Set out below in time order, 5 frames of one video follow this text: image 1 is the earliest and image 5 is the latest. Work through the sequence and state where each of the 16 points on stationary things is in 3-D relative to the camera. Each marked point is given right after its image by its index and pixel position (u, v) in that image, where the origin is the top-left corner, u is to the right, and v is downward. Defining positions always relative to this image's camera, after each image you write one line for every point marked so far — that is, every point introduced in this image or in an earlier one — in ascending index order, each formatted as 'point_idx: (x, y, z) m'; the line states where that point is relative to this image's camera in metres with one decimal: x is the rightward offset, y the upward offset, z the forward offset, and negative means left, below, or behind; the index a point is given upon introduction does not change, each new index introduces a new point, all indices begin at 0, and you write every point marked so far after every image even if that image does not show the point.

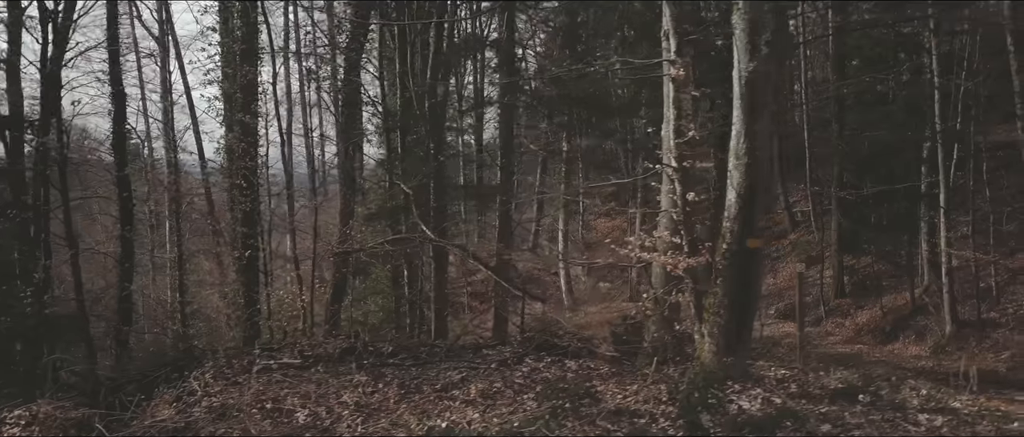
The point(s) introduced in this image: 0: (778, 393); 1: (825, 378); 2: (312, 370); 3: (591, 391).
0: (+2.4, -1.6, +6.1) m
1: (+3.4, -1.7, +7.3) m
2: (-2.0, -1.6, +6.9) m
3: (+0.8, -1.6, +6.4) m
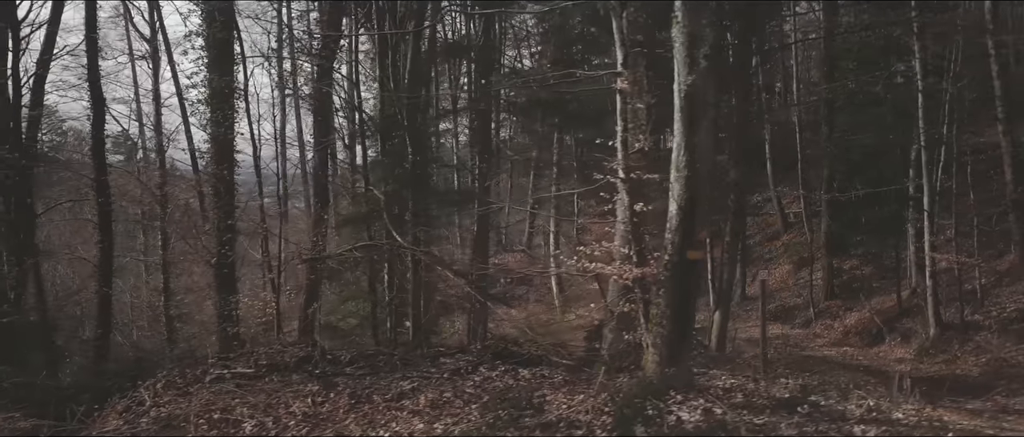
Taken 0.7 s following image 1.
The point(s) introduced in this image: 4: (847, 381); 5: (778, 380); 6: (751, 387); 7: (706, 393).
0: (+1.9, -1.7, +6.1) m
1: (+2.9, -1.8, +7.4) m
2: (-2.5, -1.7, +7.0) m
3: (+0.3, -1.8, +6.4) m
4: (+4.5, -2.2, +9.0) m
5: (+3.2, -1.9, +8.0) m
6: (+2.5, -1.7, +7.0) m
7: (+1.8, -1.7, +6.4) m
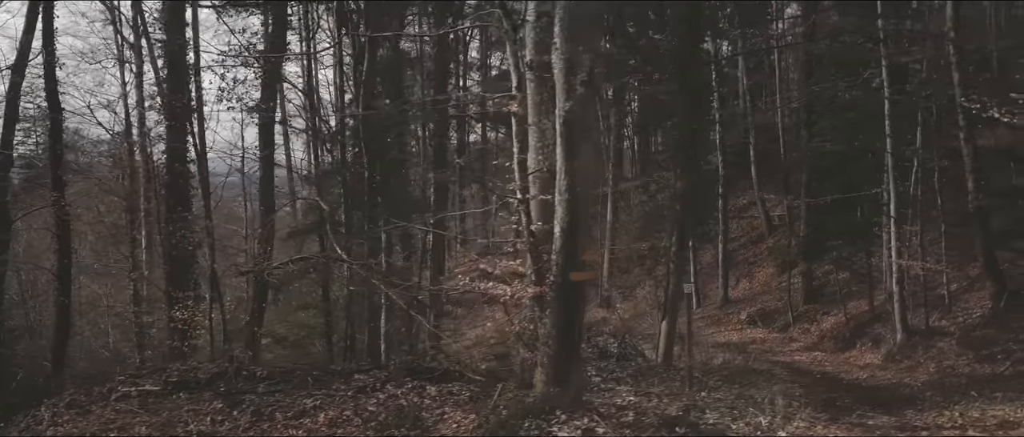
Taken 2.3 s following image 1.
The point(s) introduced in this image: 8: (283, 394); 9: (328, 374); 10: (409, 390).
0: (+0.9, -1.9, +6.2) m
1: (+1.9, -2.0, +7.5) m
2: (-3.6, -1.9, +7.1) m
3: (-0.8, -2.0, +6.5) m
4: (+3.5, -2.4, +9.1) m
5: (+2.2, -2.1, +8.1) m
6: (+1.5, -1.9, +7.1) m
7: (+0.8, -1.9, +6.5) m
8: (-2.5, -1.9, +7.2) m
9: (-2.2, -1.8, +7.9) m
10: (-1.1, -1.9, +7.4) m
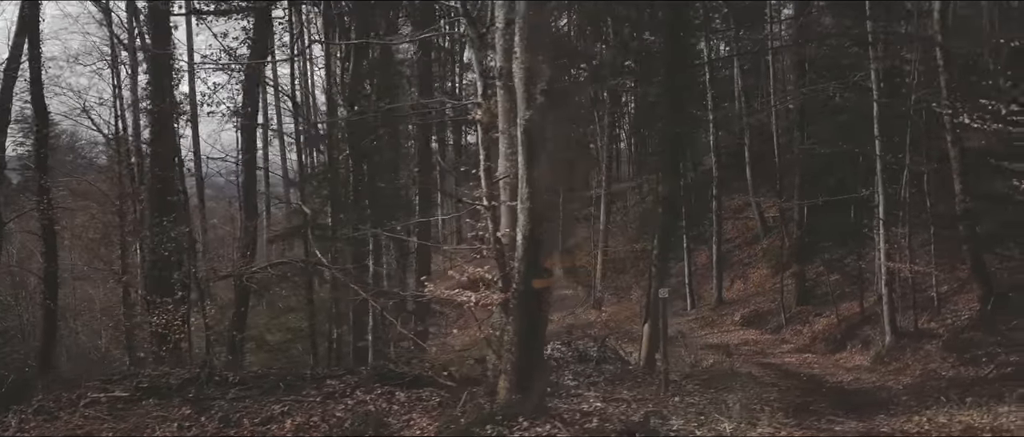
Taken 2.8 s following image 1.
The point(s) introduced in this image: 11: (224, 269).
0: (+0.5, -2.0, +6.3) m
1: (+1.6, -2.1, +7.5) m
2: (-3.9, -1.9, +7.1) m
3: (-1.1, -2.0, +6.6) m
4: (+3.2, -2.5, +9.2) m
5: (+1.8, -2.2, +8.1) m
6: (+1.1, -2.0, +7.1) m
7: (+0.5, -1.9, +6.6) m
8: (-2.8, -2.0, +7.3) m
9: (-2.5, -1.9, +8.0) m
10: (-1.5, -1.9, +7.4) m
11: (-4.8, -0.9, +11.2) m
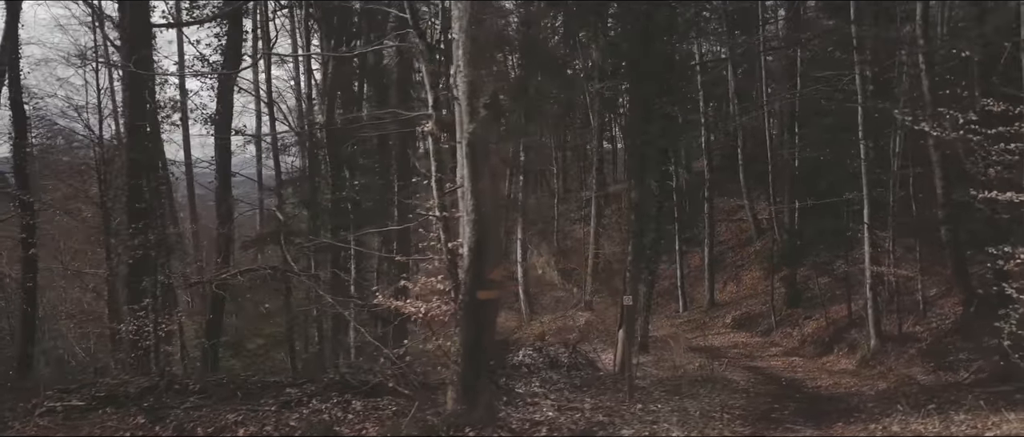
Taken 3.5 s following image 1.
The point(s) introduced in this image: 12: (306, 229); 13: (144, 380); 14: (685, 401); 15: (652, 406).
0: (0.0, -2.1, +6.3) m
1: (+1.1, -2.2, +7.5) m
2: (-4.4, -2.1, +7.2) m
3: (-1.6, -2.1, +6.6) m
4: (+2.7, -2.6, +9.2) m
5: (+1.3, -2.3, +8.2) m
6: (+0.6, -2.1, +7.2) m
7: (0.0, -2.0, +6.6) m
8: (-3.3, -2.1, +7.3) m
9: (-3.0, -2.0, +8.0) m
10: (-2.0, -2.1, +7.4) m
11: (-5.3, -1.0, +11.3) m
12: (-3.5, -0.2, +11.4) m
13: (-4.4, -1.9, +8.0) m
14: (+2.5, -2.6, +9.7) m
15: (+1.8, -2.5, +8.9) m
